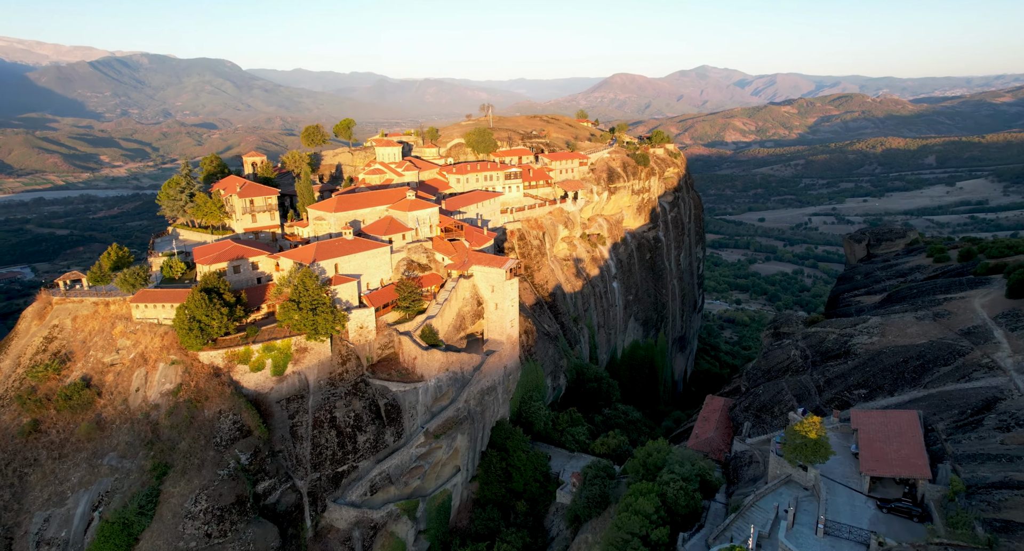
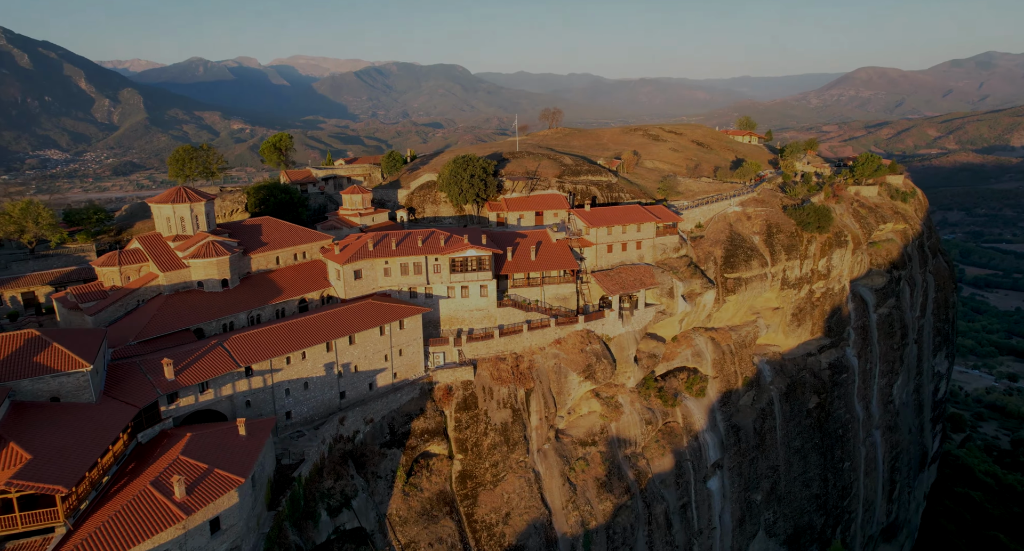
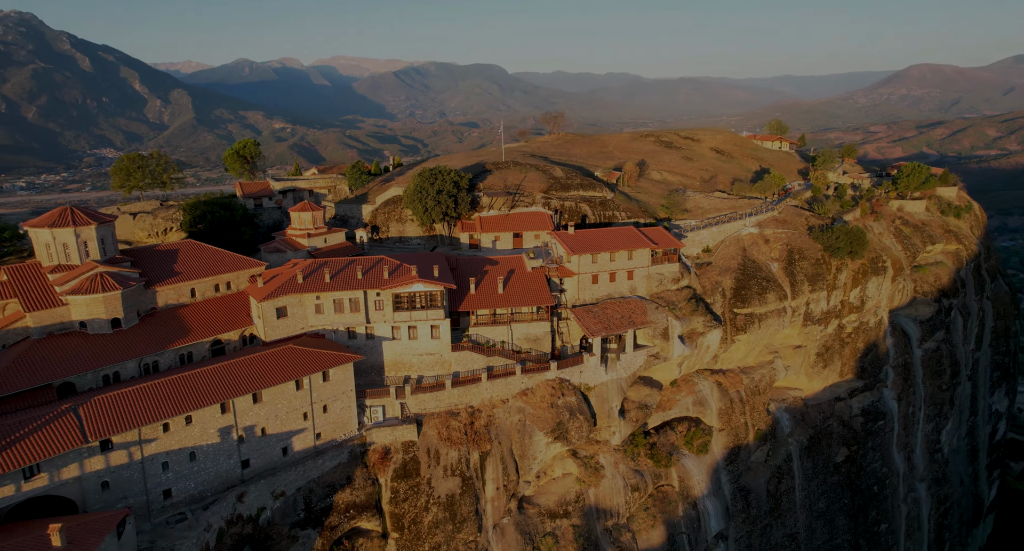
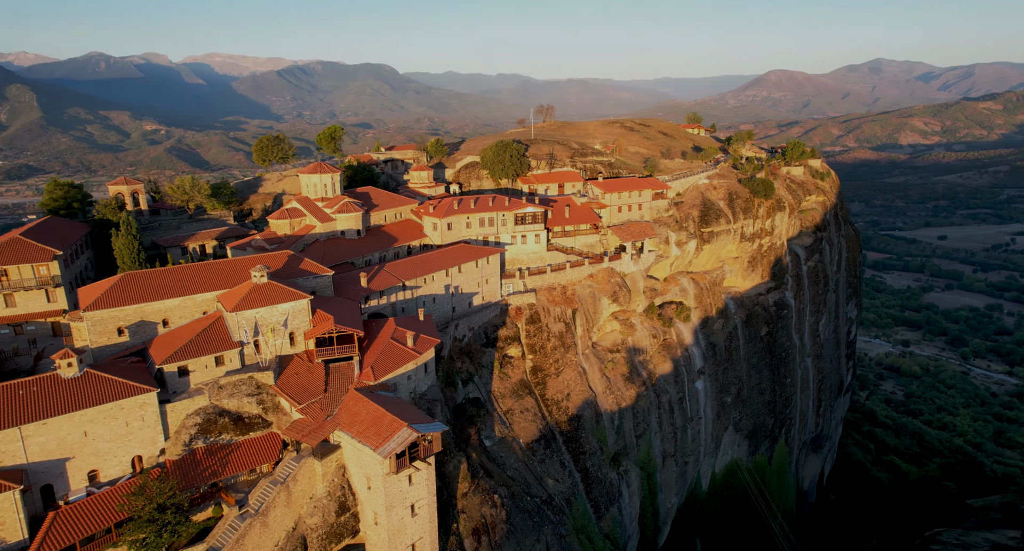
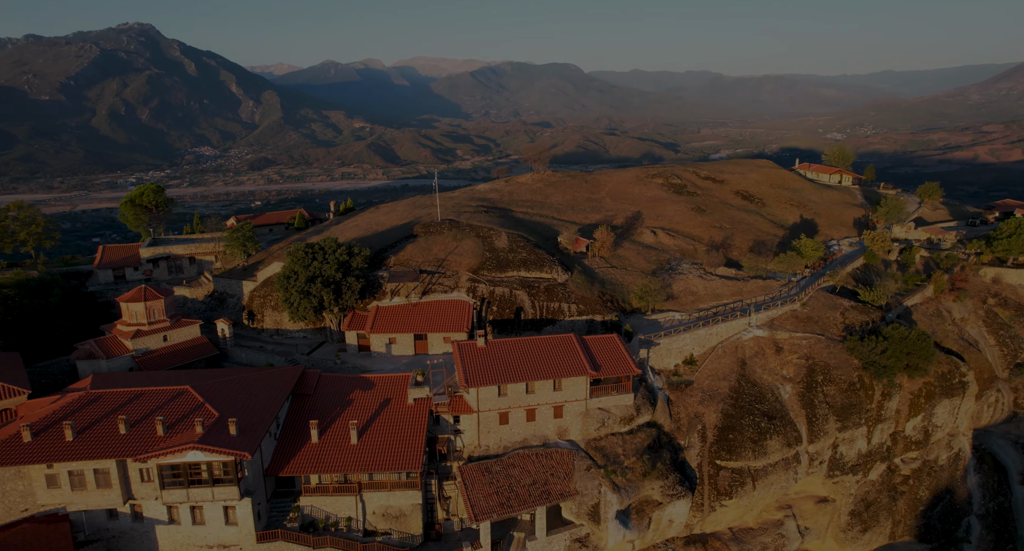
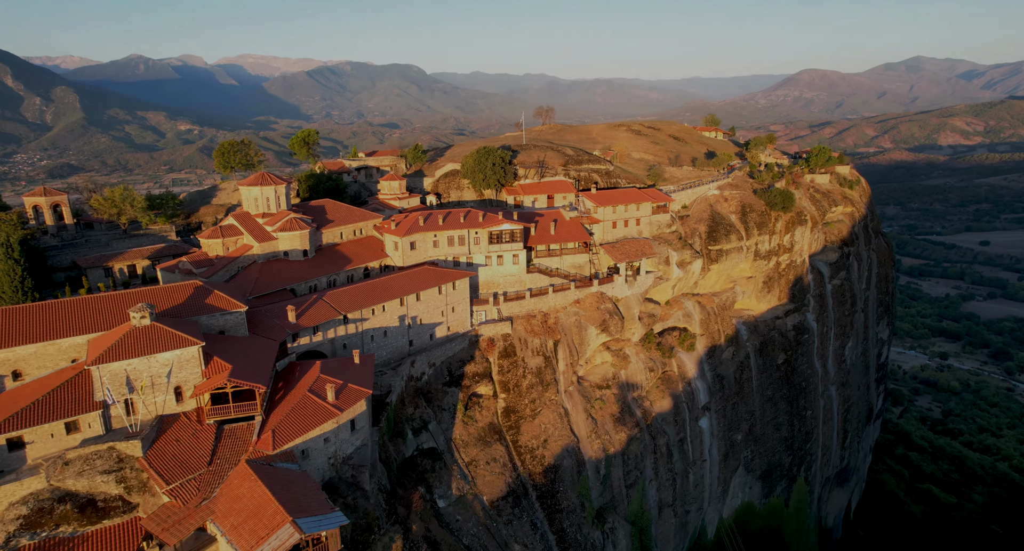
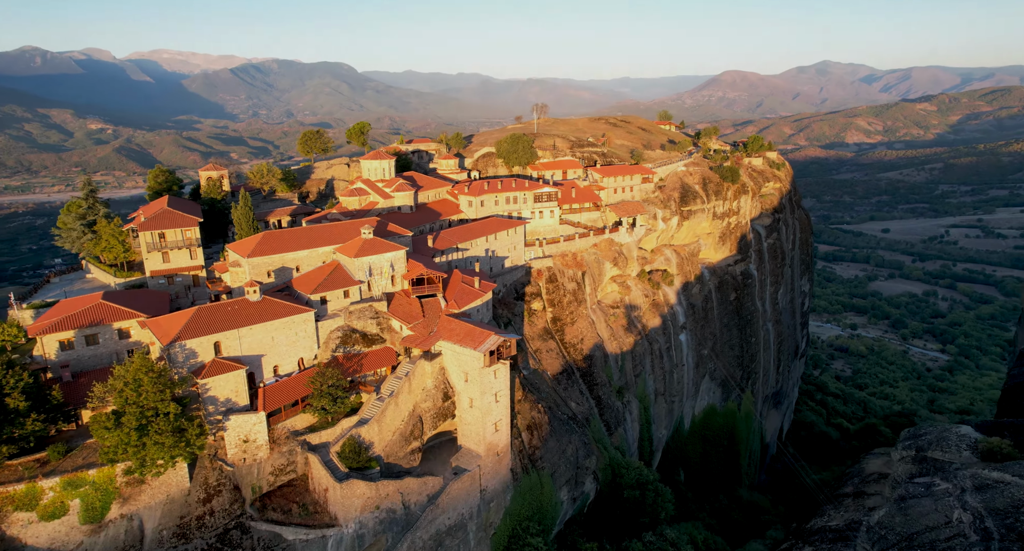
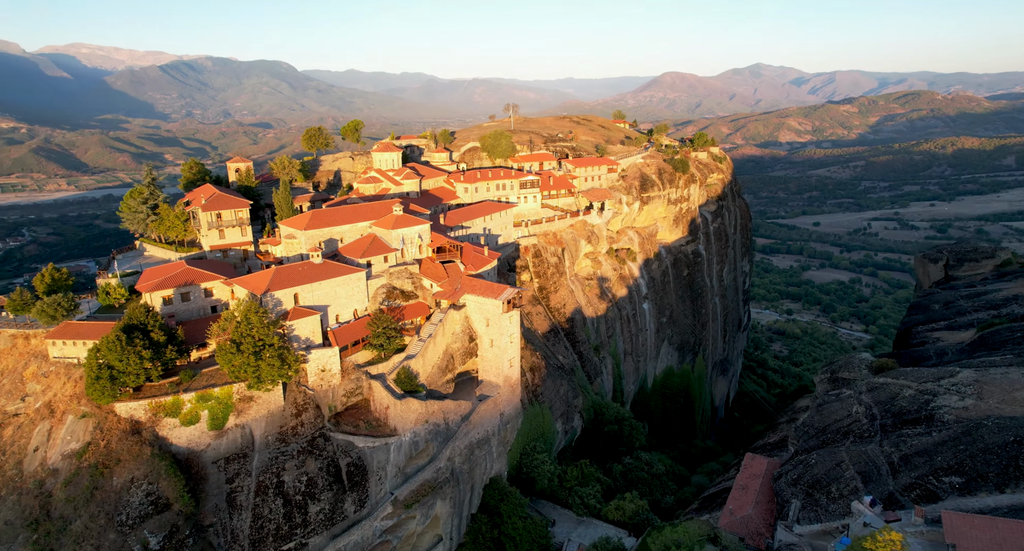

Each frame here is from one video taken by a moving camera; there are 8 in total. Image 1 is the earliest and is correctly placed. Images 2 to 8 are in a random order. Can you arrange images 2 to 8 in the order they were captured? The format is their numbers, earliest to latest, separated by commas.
8, 7, 4, 6, 2, 3, 5
